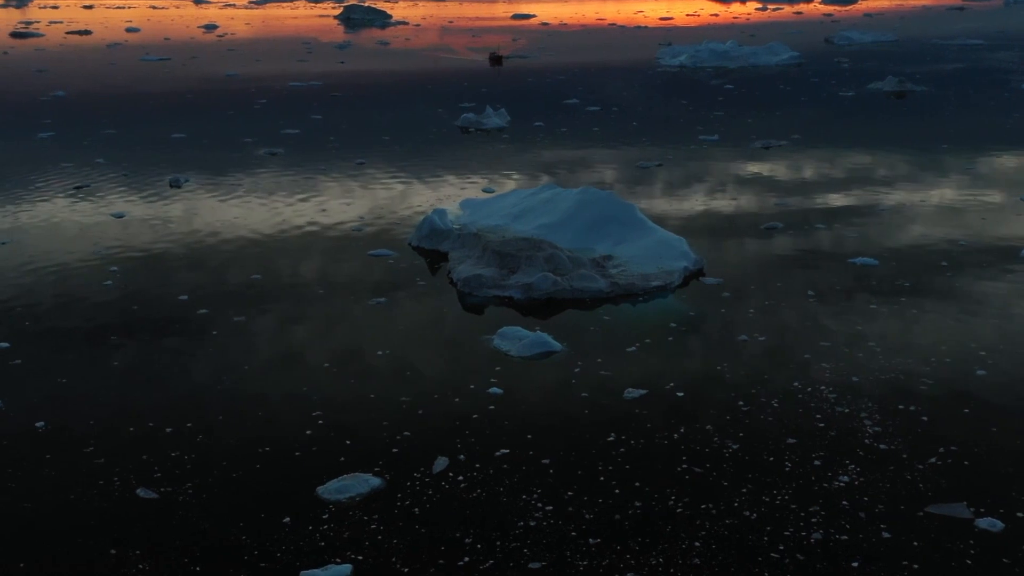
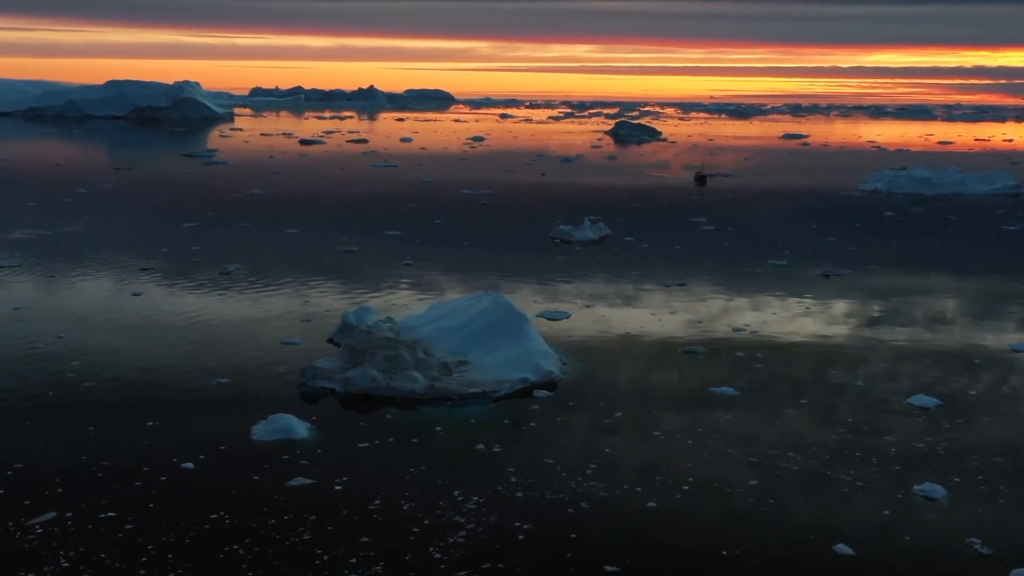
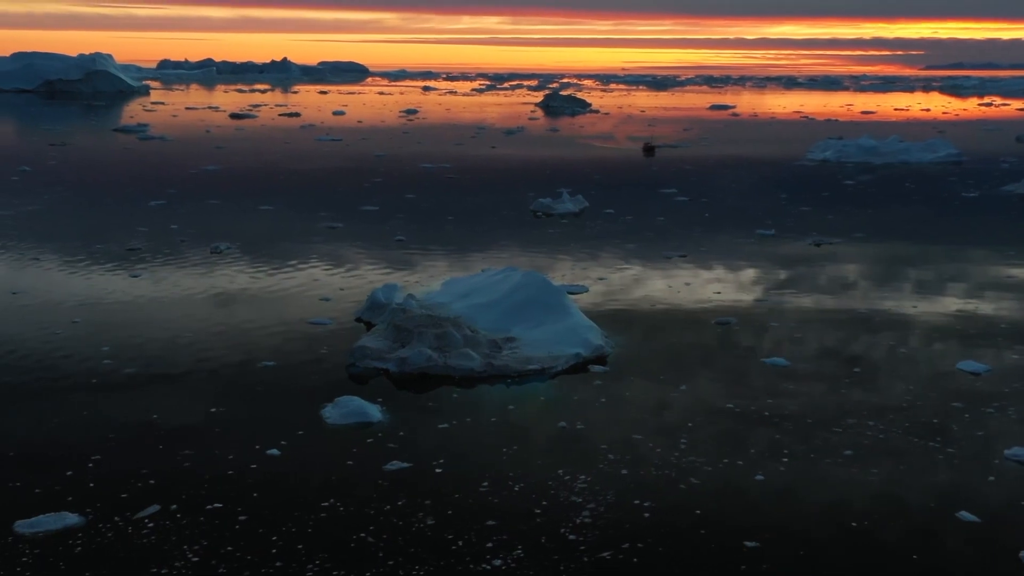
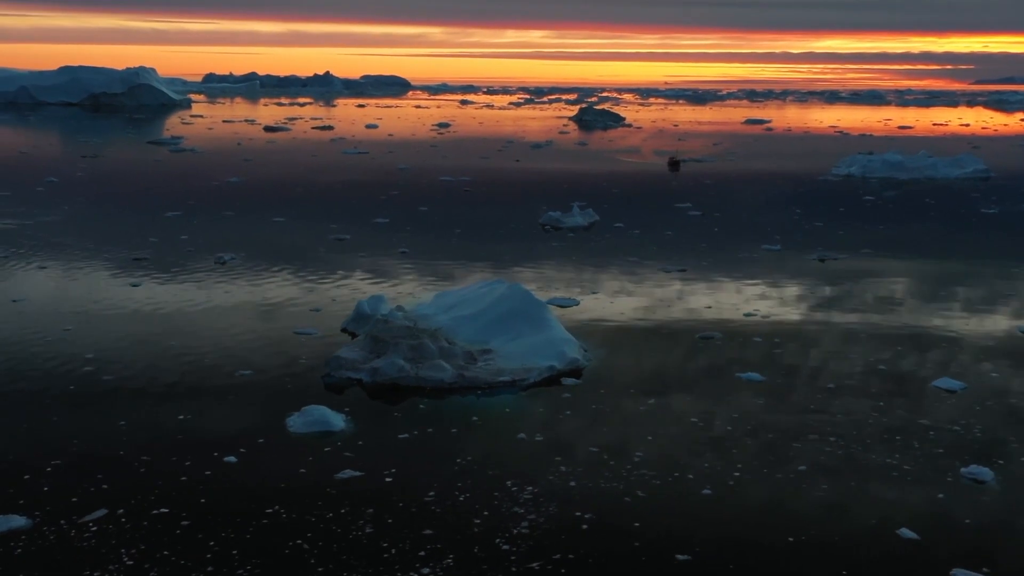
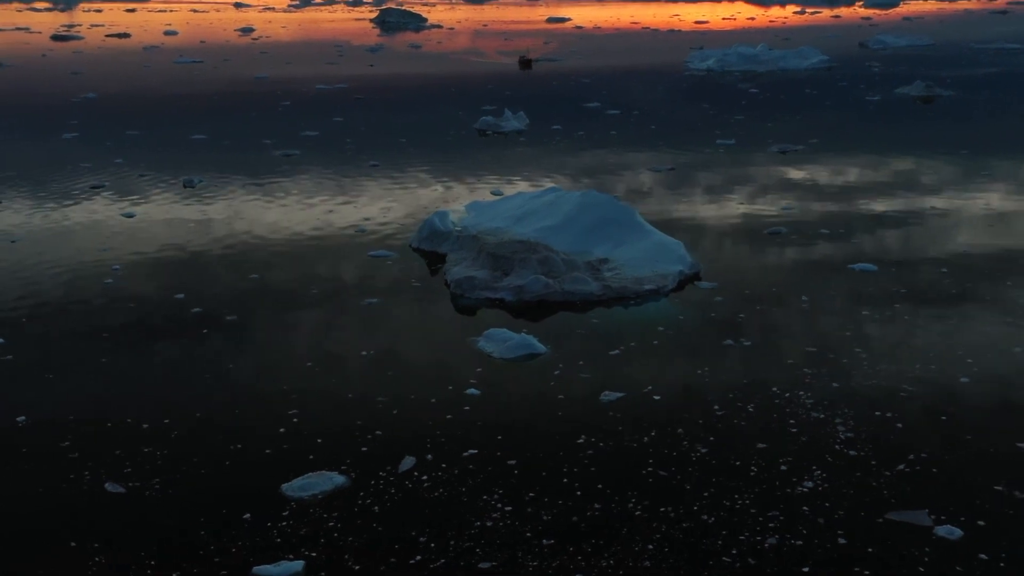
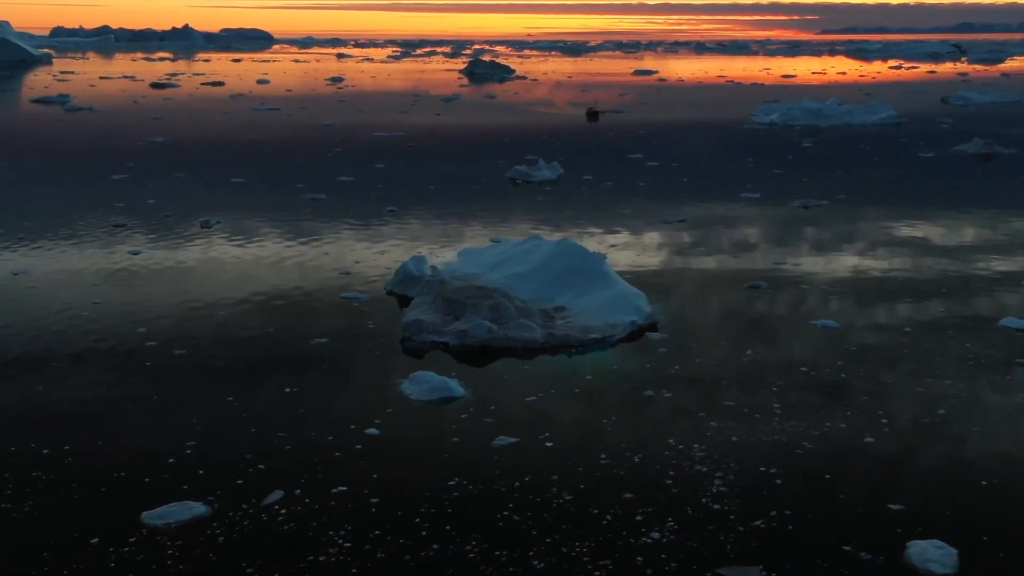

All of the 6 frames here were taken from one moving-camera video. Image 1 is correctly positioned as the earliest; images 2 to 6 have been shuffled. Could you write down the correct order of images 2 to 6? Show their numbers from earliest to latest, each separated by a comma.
5, 6, 3, 4, 2
